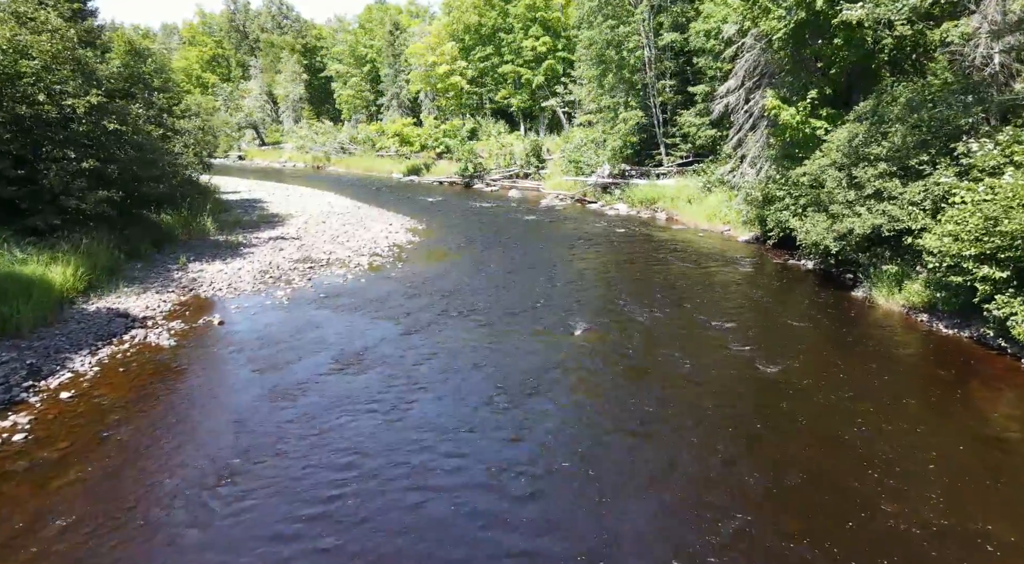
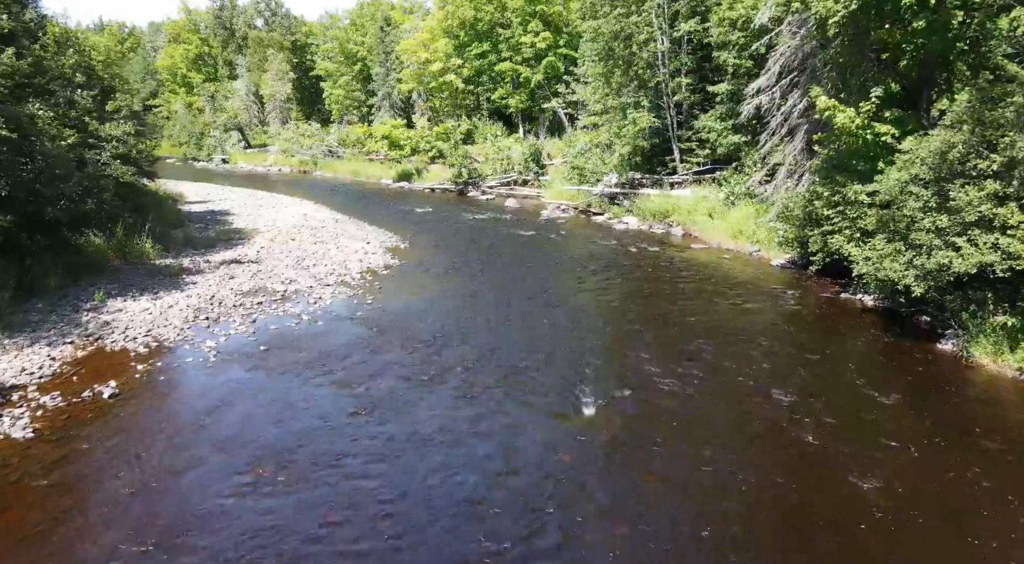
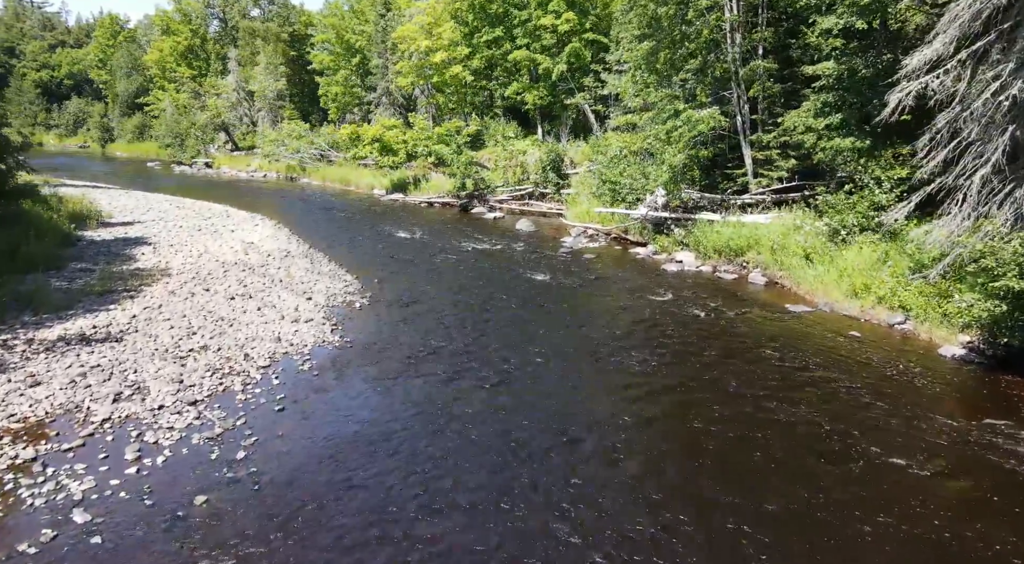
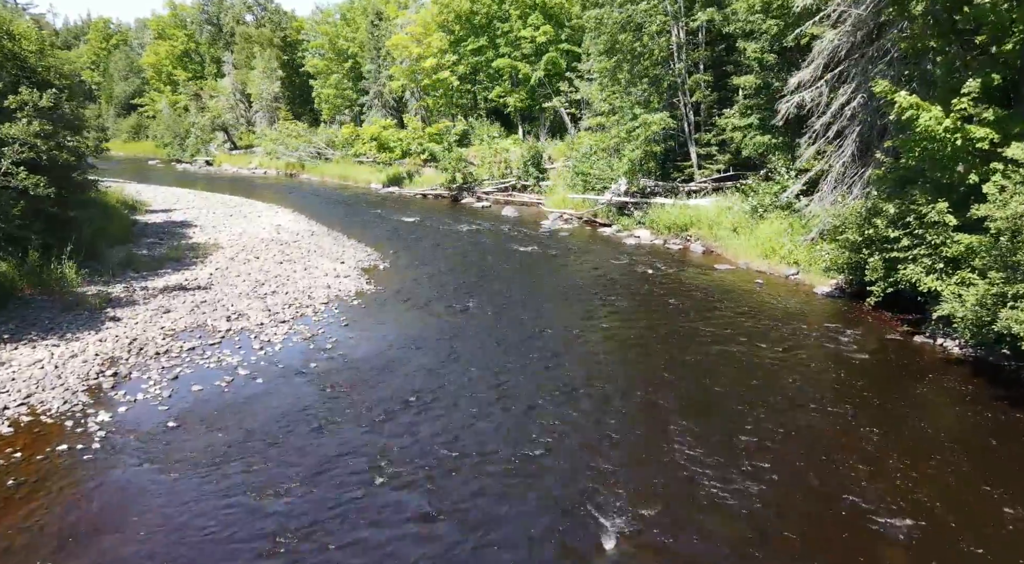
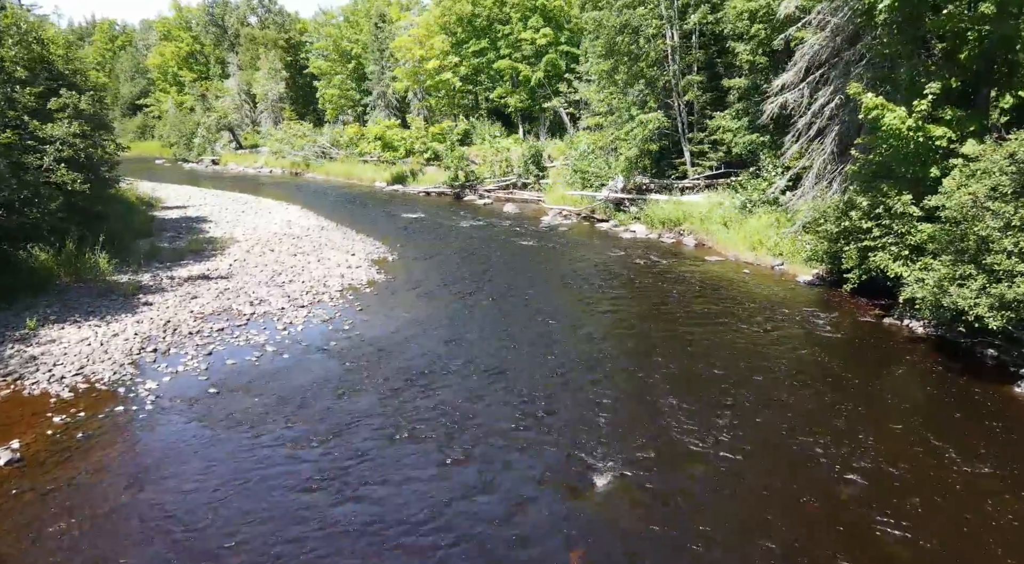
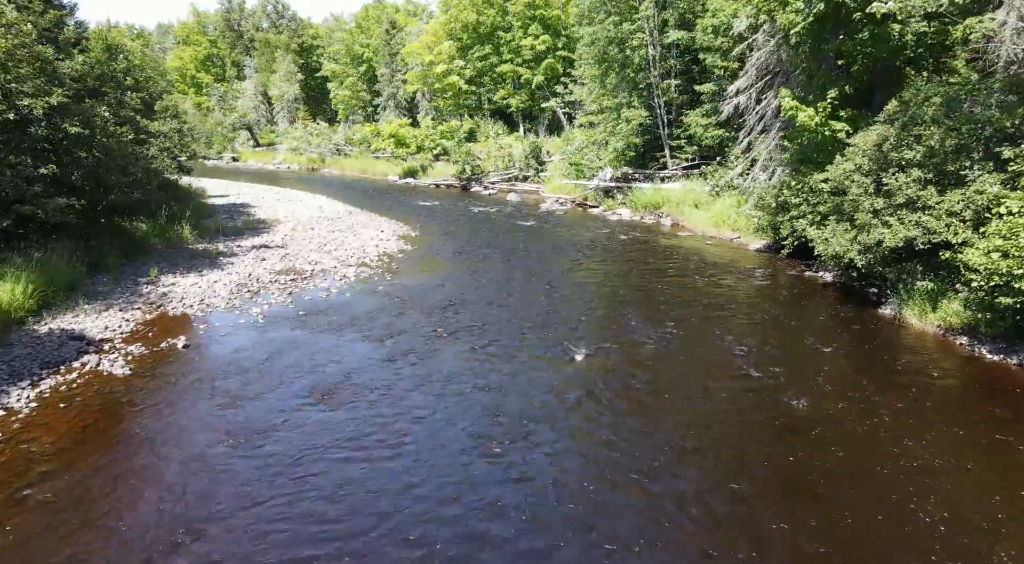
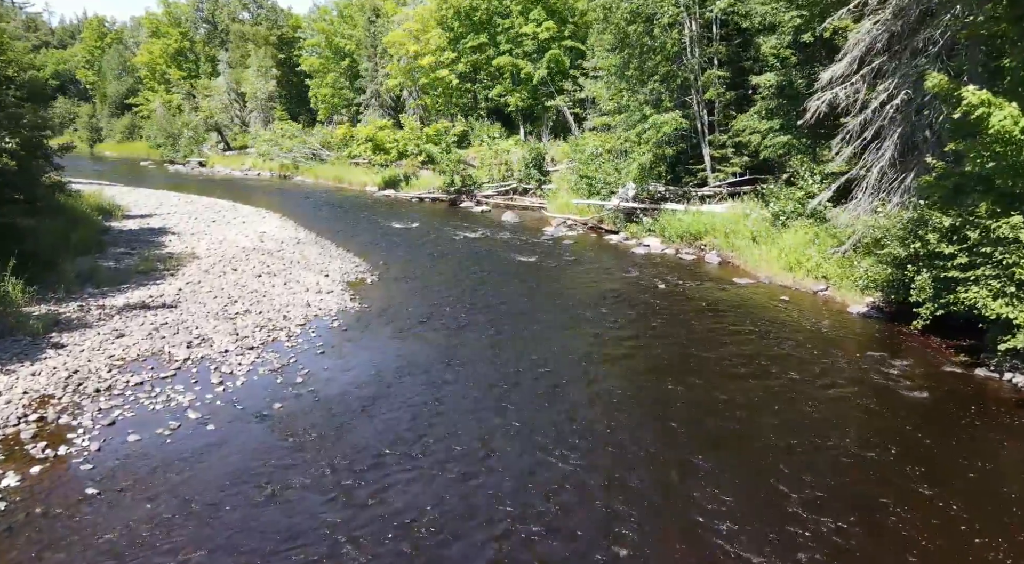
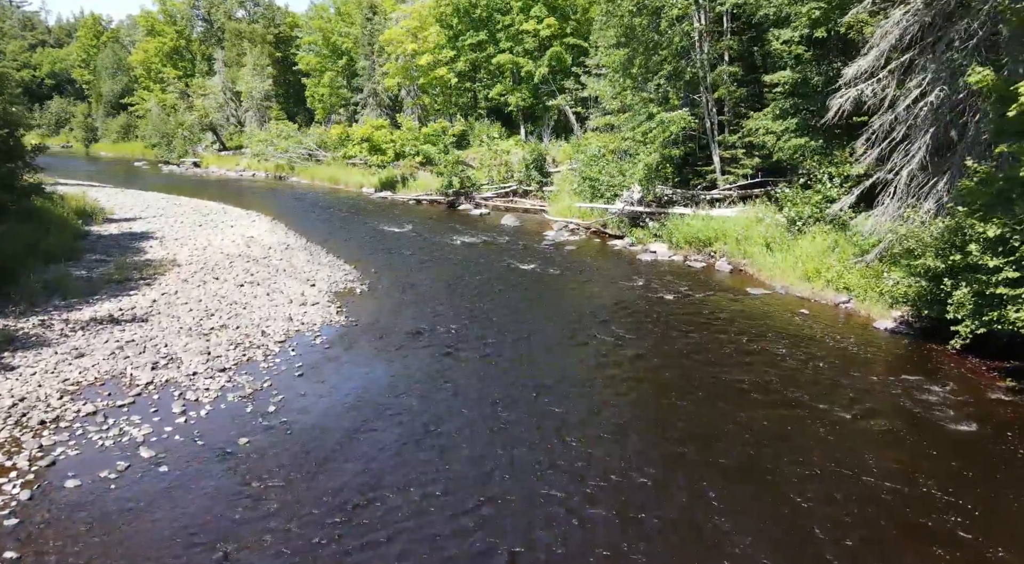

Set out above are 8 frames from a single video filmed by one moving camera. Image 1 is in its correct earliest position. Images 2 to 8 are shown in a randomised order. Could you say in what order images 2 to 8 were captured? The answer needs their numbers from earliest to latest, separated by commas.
6, 2, 5, 4, 7, 8, 3
